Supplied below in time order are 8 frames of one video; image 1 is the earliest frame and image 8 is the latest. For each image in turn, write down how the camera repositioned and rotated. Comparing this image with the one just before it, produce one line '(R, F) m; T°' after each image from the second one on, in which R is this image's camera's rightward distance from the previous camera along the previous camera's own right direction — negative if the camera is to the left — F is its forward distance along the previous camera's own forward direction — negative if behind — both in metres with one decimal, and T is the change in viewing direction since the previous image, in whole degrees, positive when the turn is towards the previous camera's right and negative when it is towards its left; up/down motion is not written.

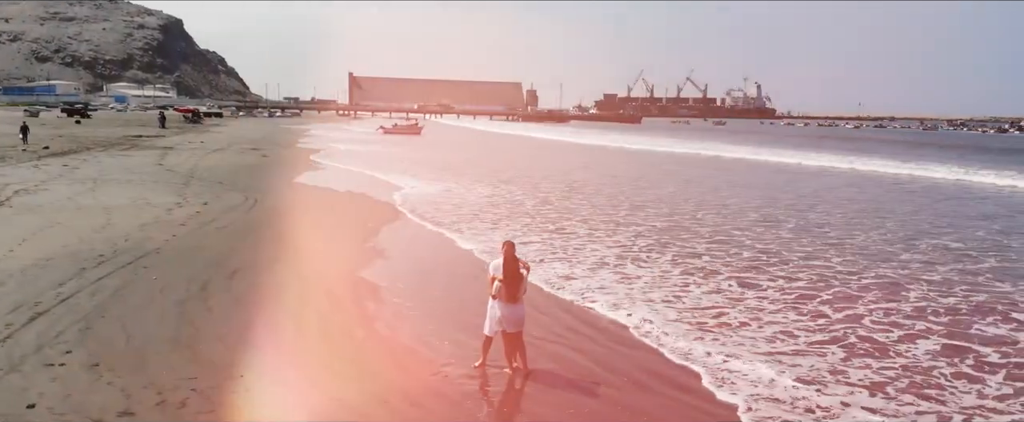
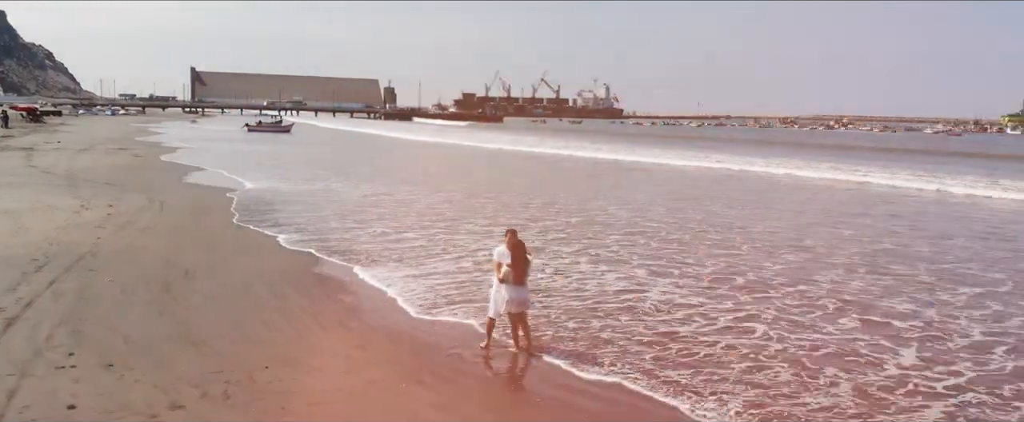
(-1.0, -0.3) m; +9°
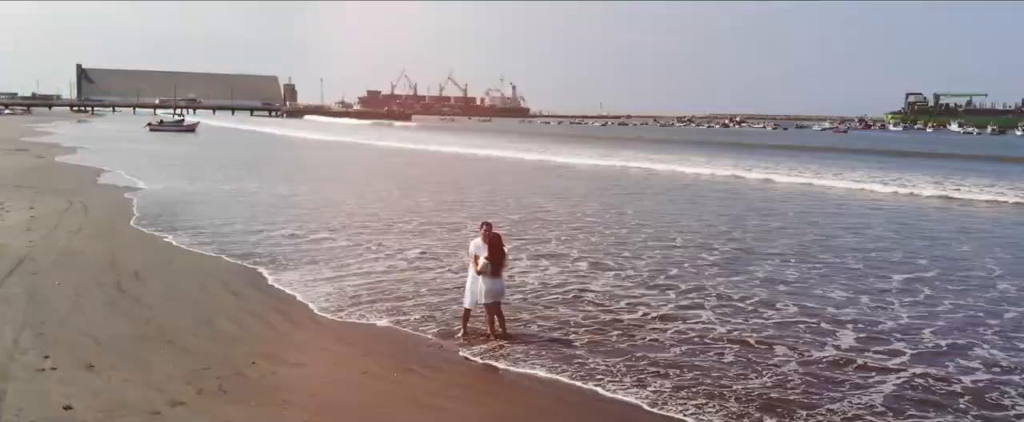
(-0.5, -0.2) m; +6°
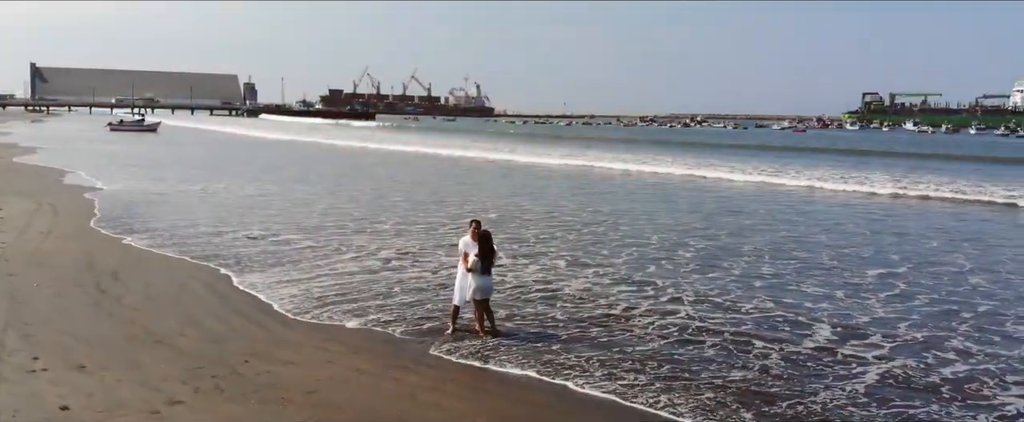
(+1.1, +0.4) m; -14°
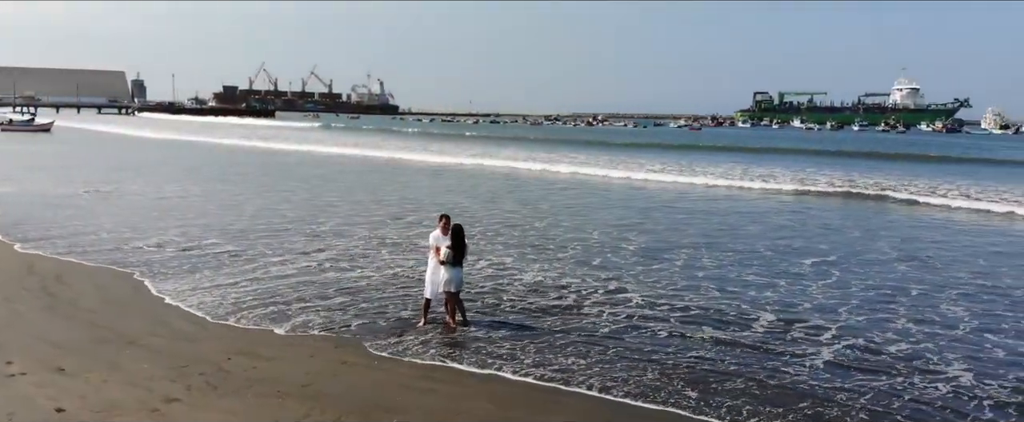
(-0.5, -0.2) m; +6°
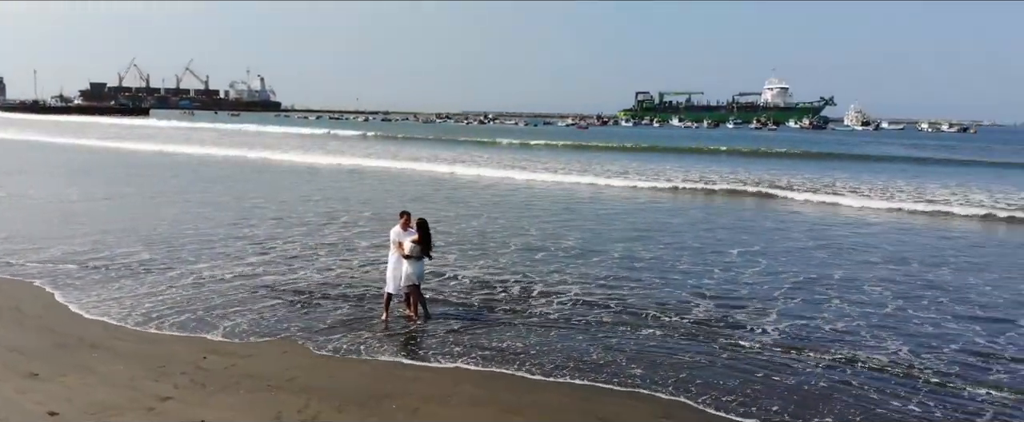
(-0.5, -0.3) m; +7°
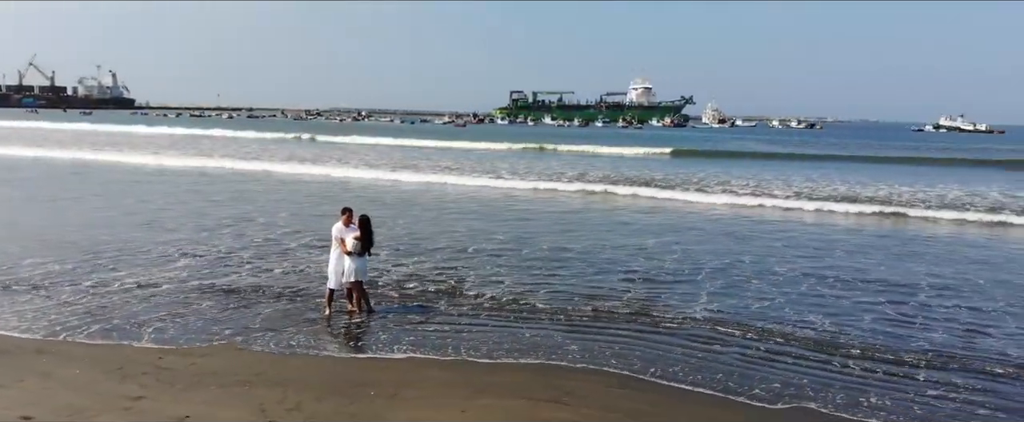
(-0.5, -0.3) m; +8°
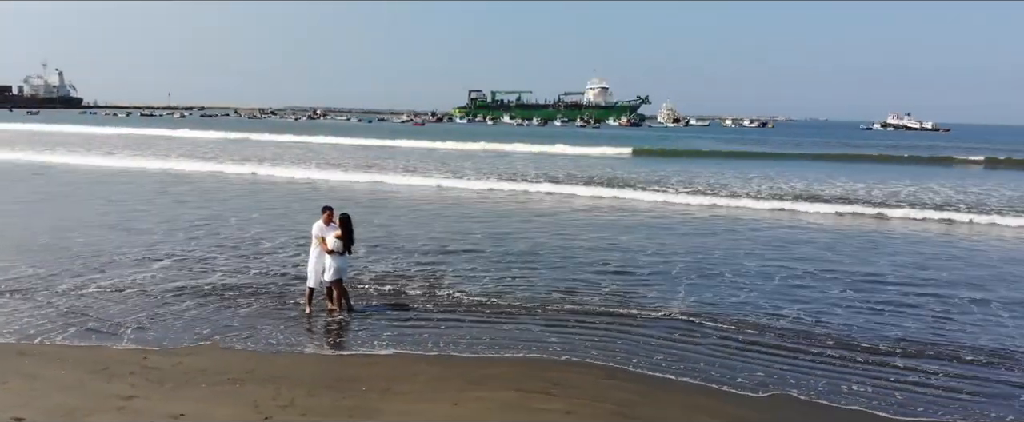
(+1.3, +0.7) m; -16°
